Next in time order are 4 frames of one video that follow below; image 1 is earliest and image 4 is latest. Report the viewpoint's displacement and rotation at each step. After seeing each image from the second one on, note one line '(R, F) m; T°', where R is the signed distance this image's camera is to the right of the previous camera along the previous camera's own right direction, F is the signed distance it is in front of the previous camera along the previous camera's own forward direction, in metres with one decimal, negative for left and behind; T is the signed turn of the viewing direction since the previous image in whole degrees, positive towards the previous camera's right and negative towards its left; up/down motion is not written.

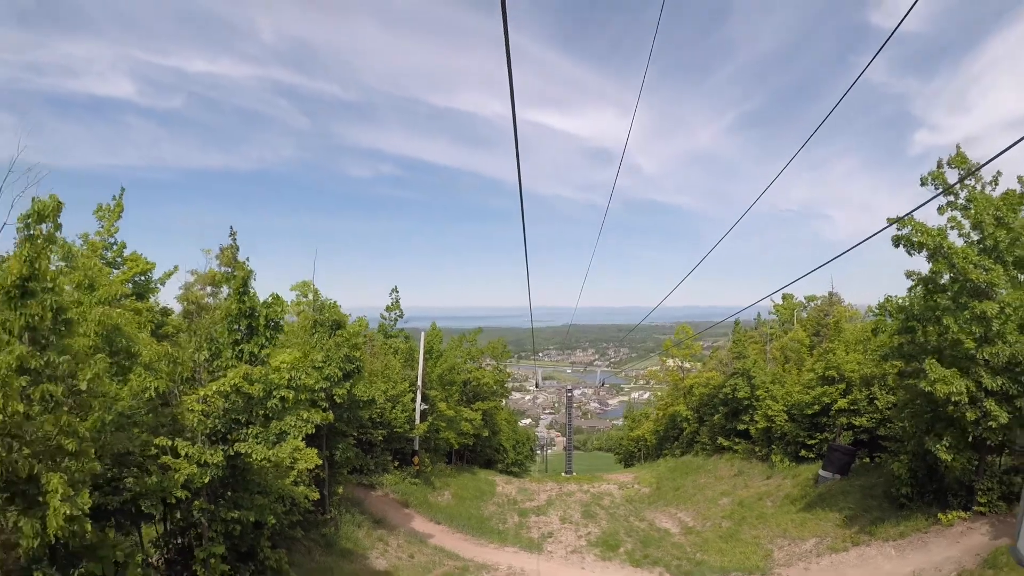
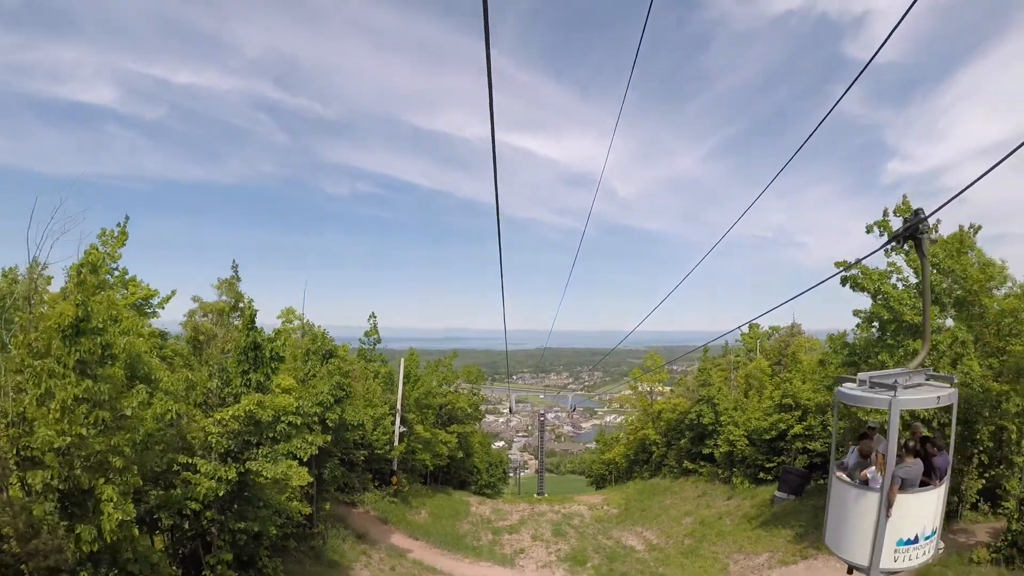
(-0.2, -1.1) m; +3°
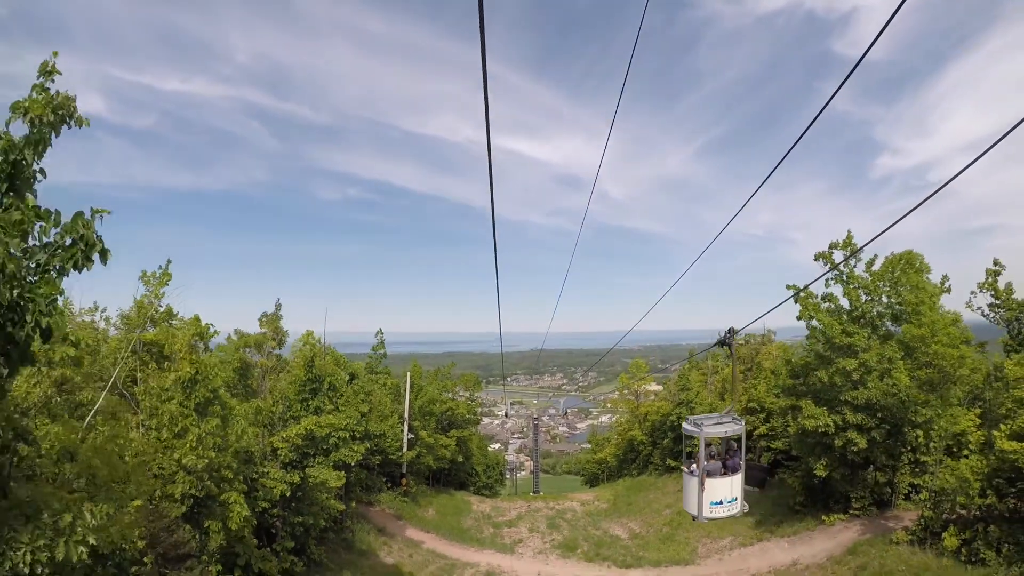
(-0.1, -2.5) m; +1°
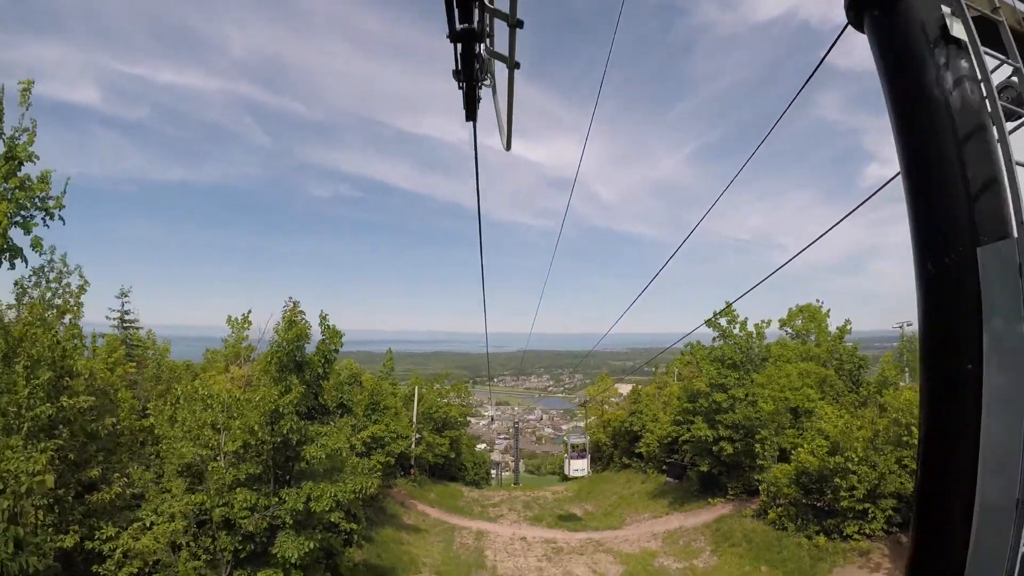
(0.0, -7.2) m; +1°
